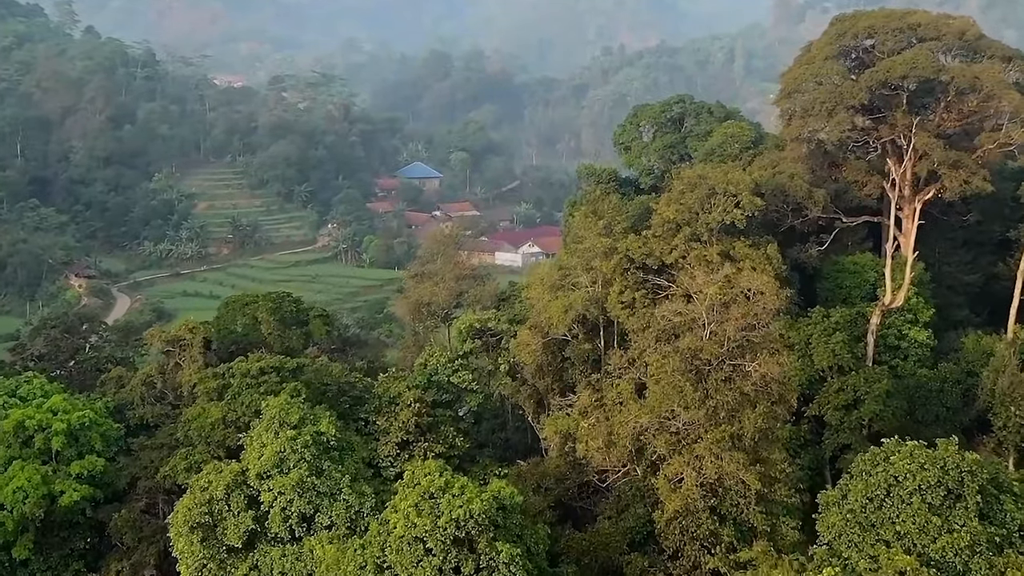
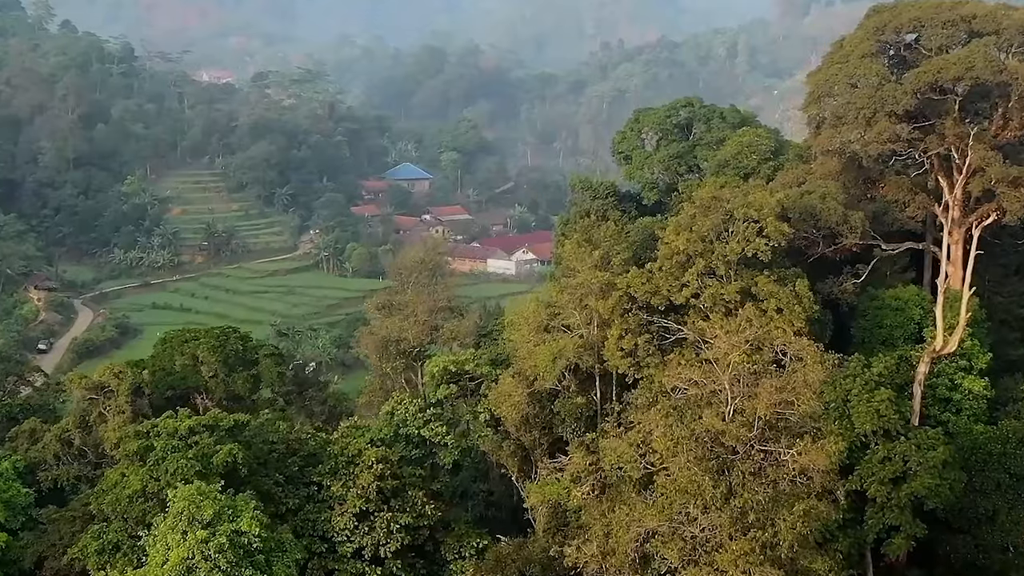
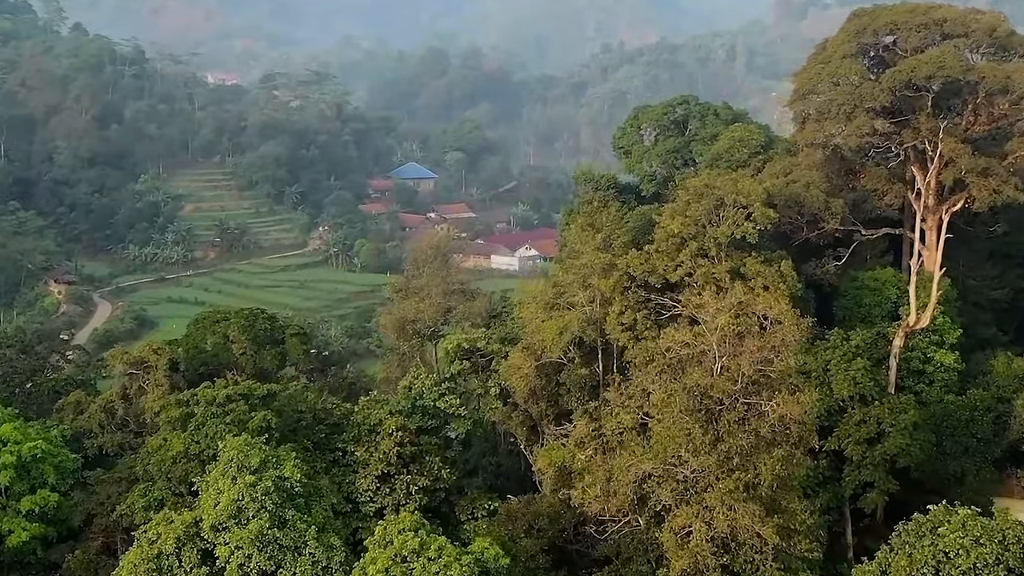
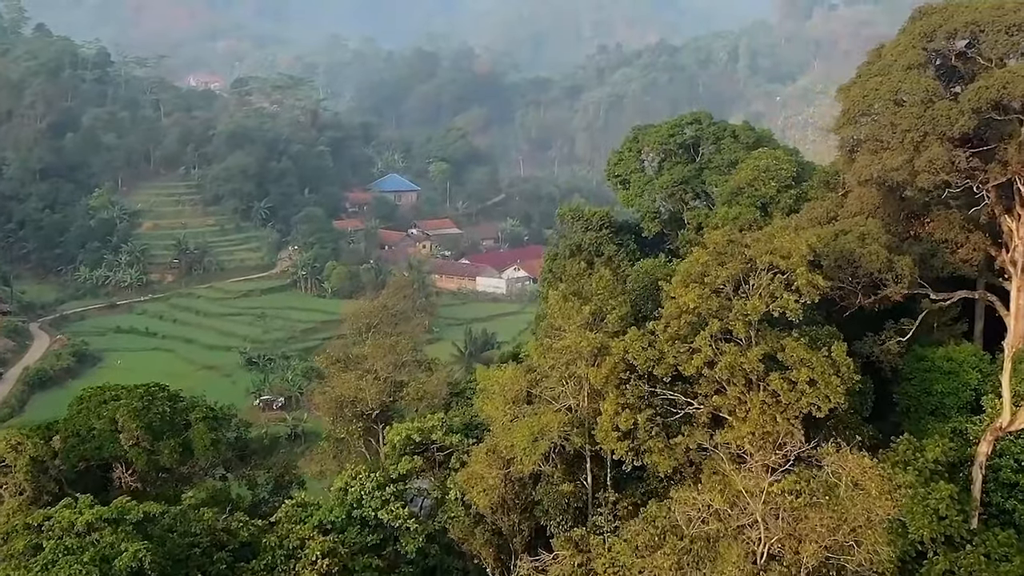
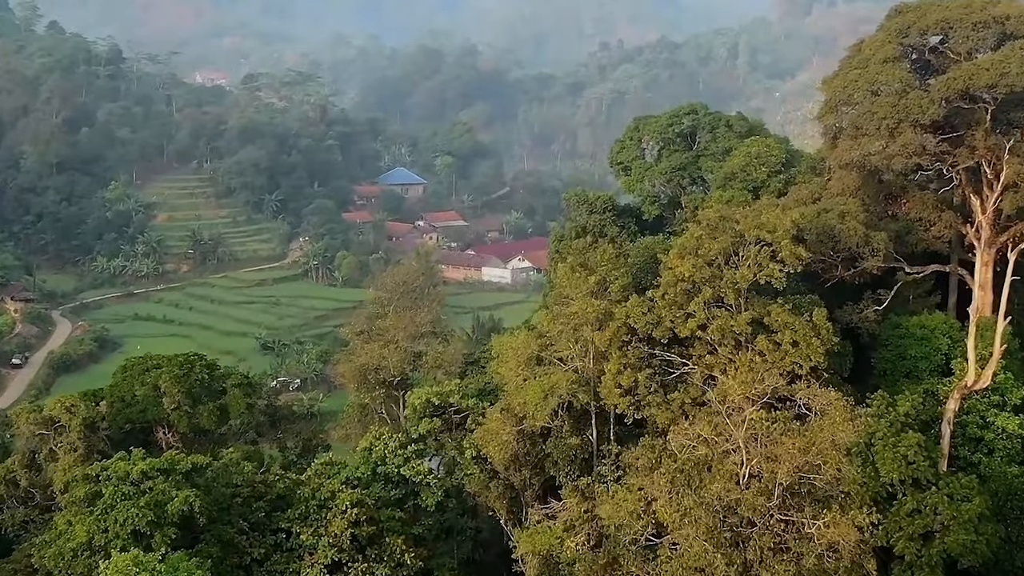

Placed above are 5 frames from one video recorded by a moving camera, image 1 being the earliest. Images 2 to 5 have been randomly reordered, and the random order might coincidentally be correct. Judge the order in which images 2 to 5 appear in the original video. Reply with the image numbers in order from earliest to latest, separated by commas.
3, 2, 5, 4
